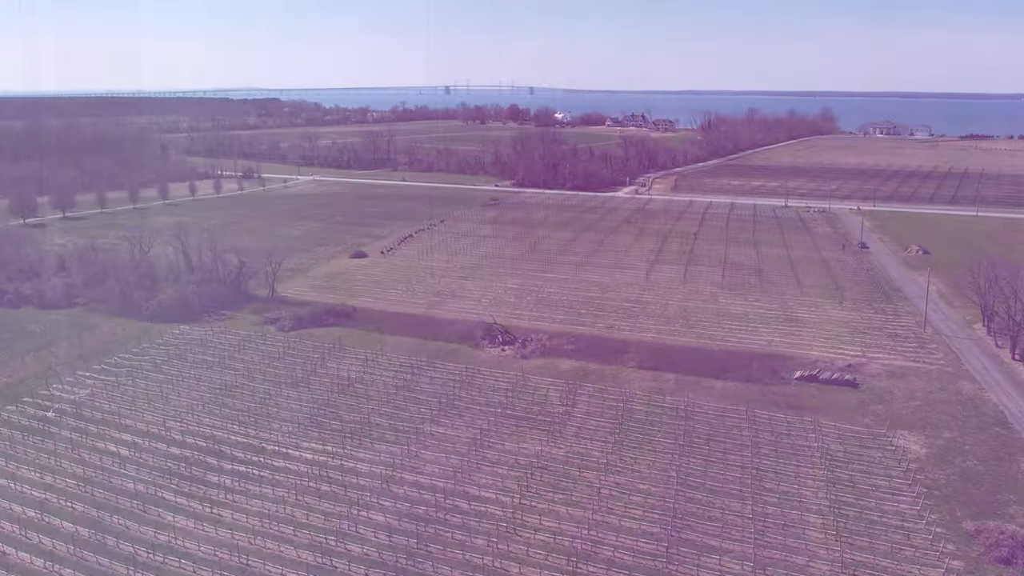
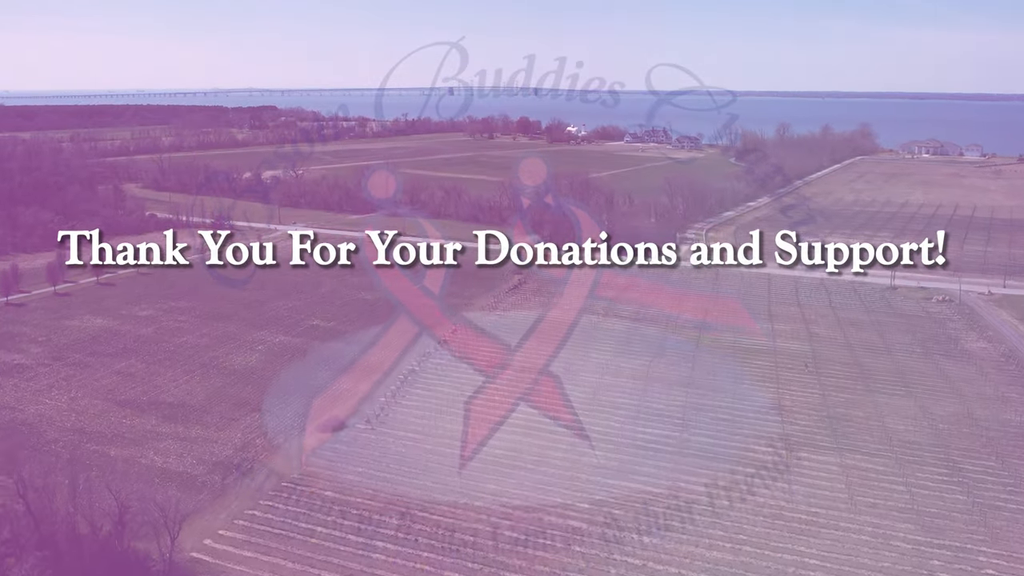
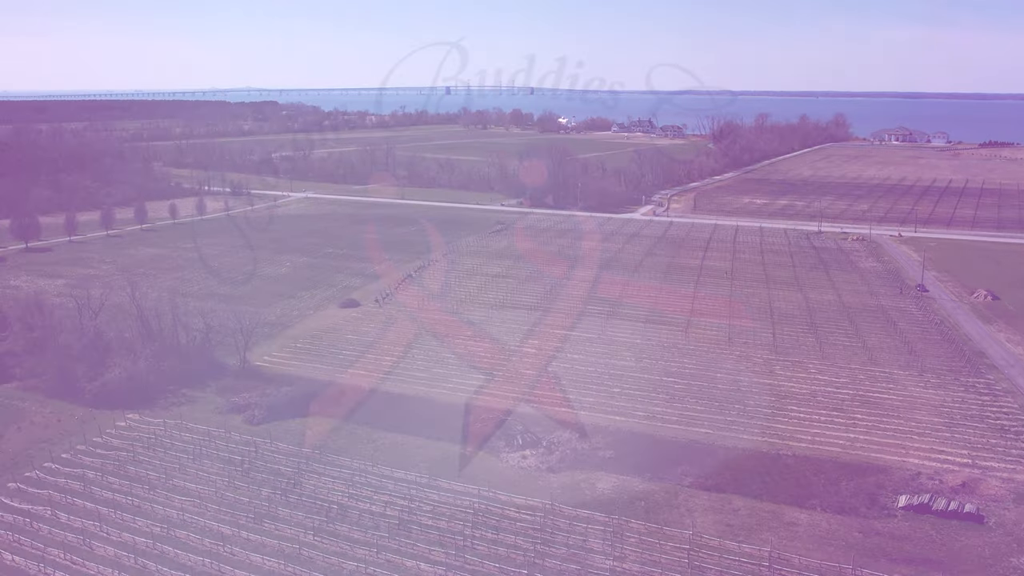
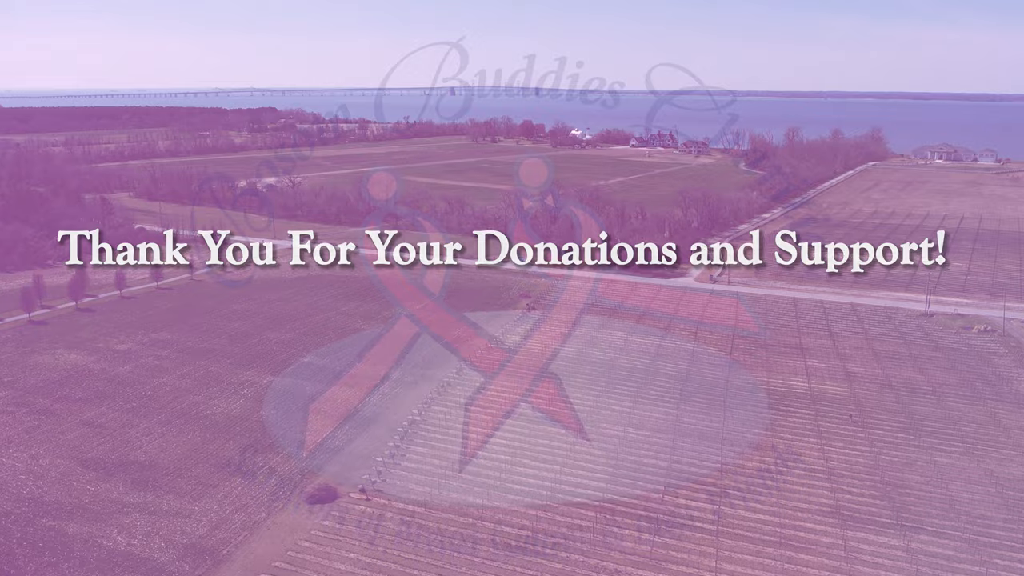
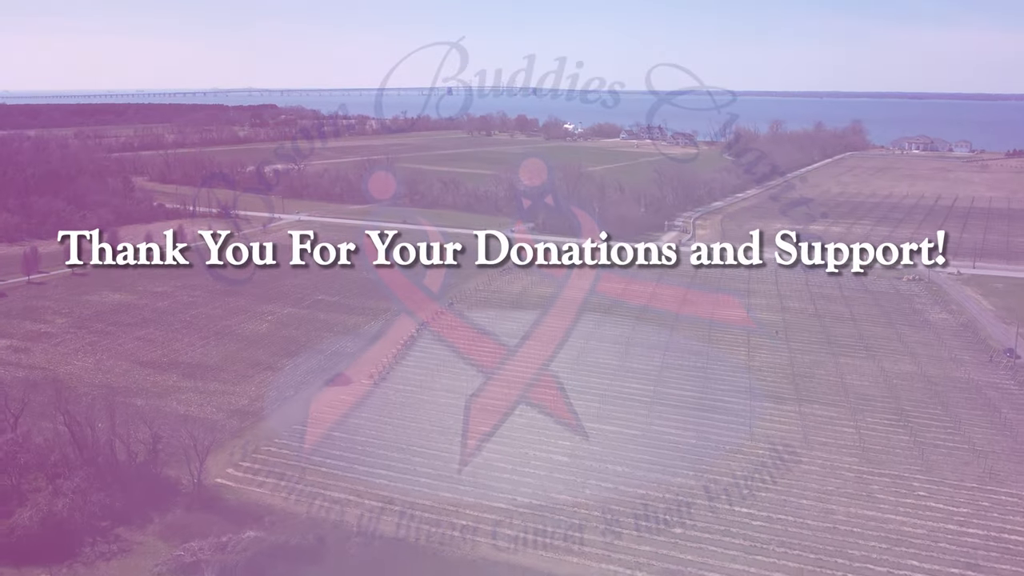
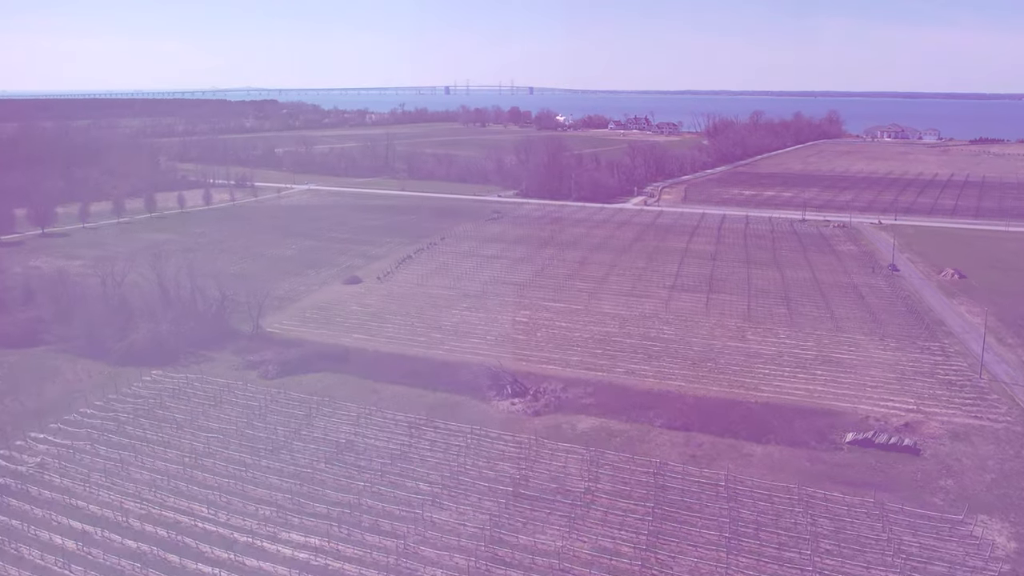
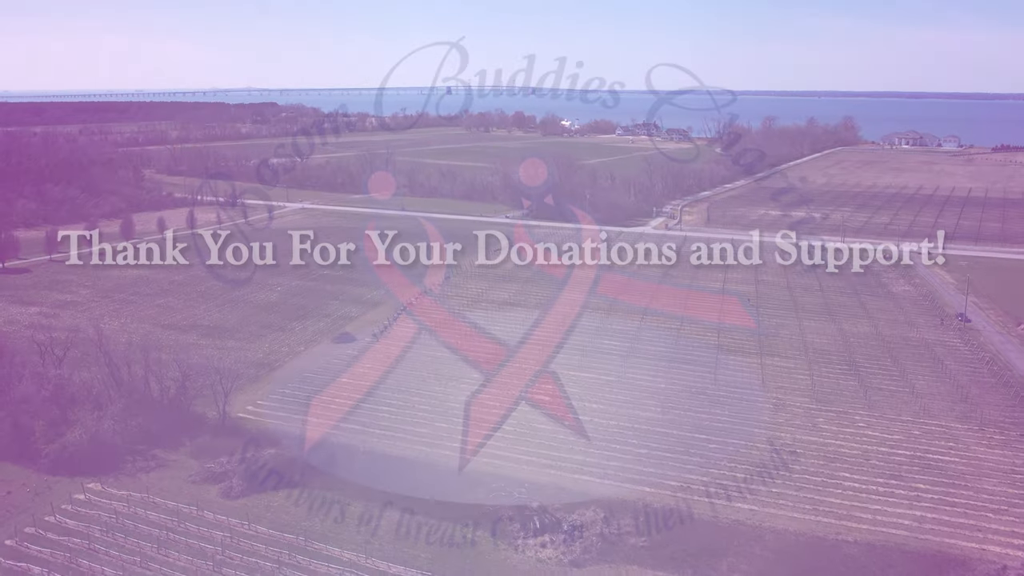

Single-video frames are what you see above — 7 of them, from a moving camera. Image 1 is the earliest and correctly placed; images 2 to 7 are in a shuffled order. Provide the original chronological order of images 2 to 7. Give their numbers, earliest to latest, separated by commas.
6, 3, 7, 5, 2, 4
